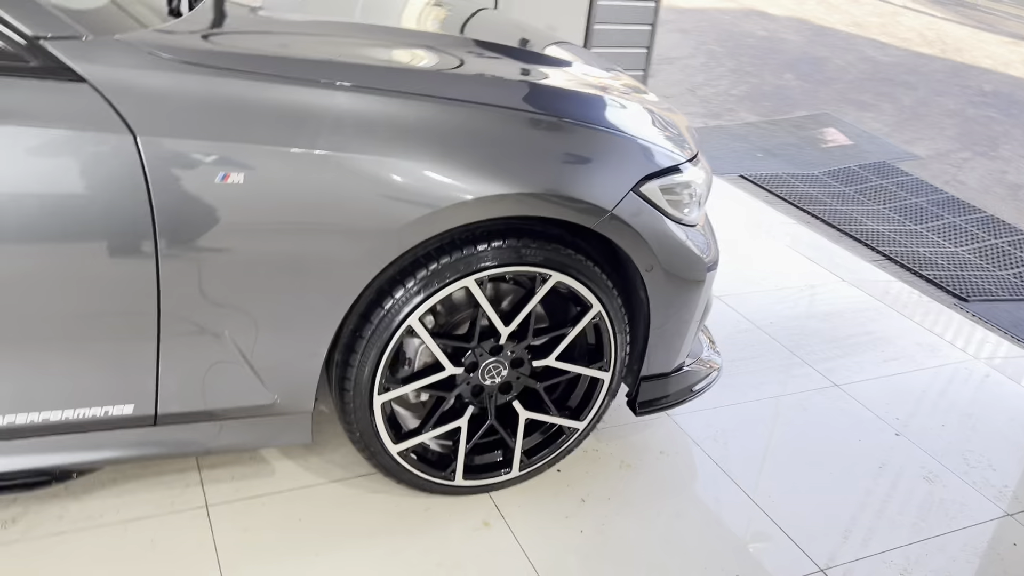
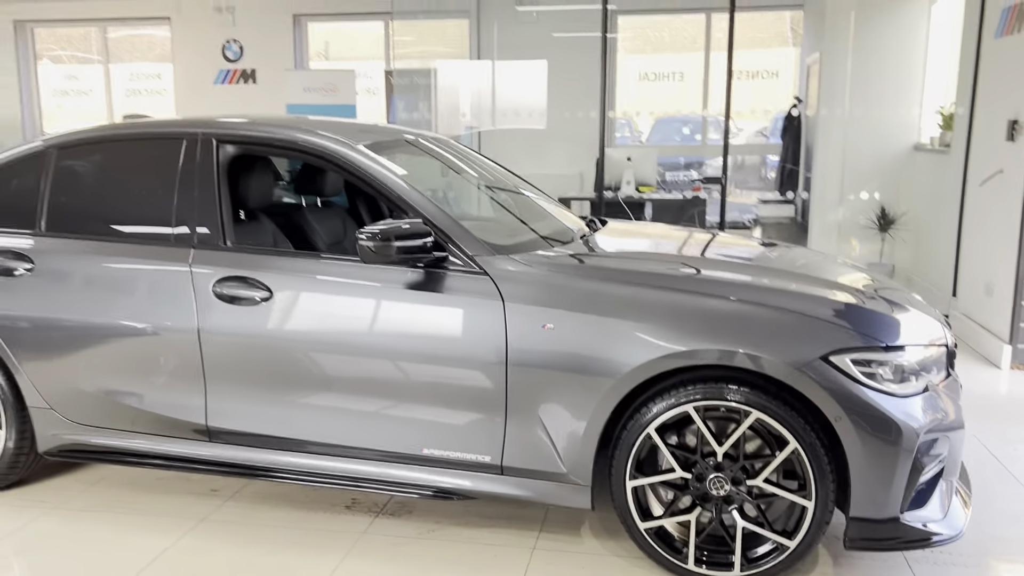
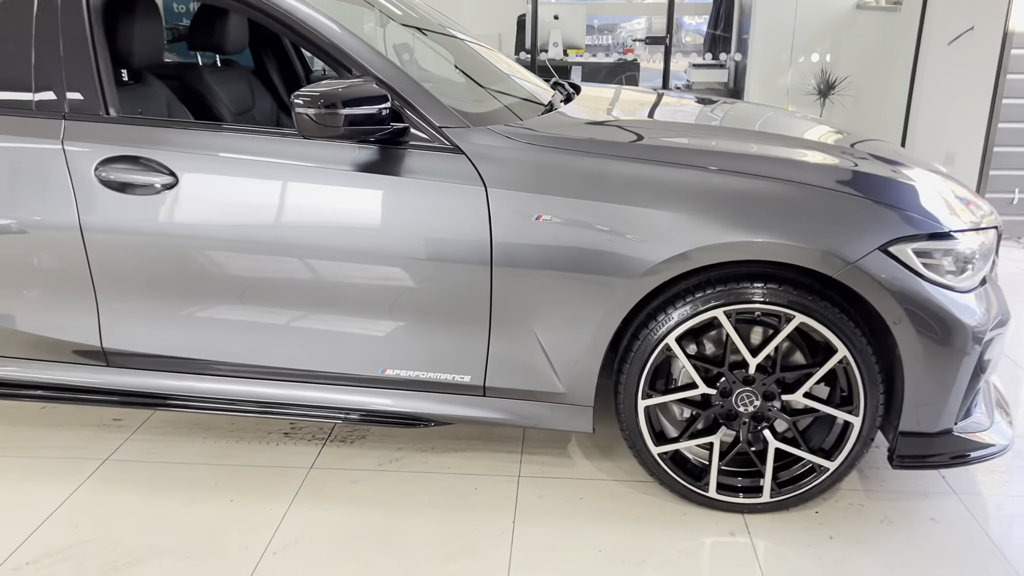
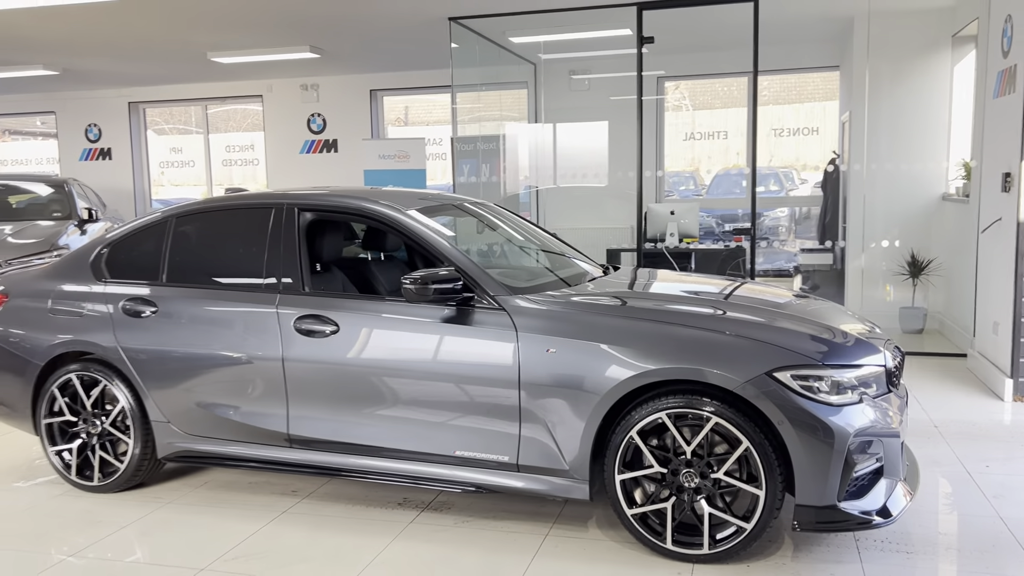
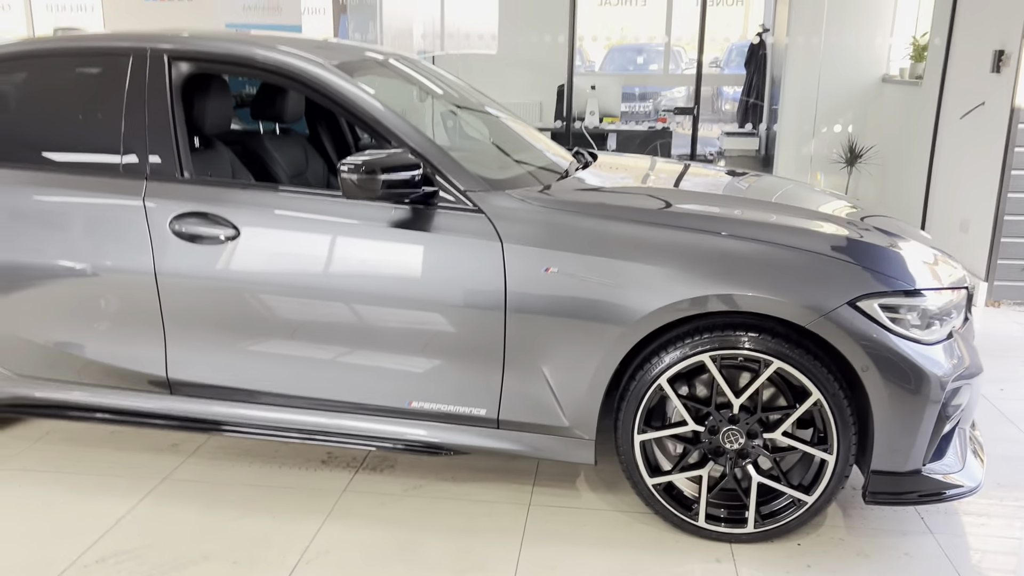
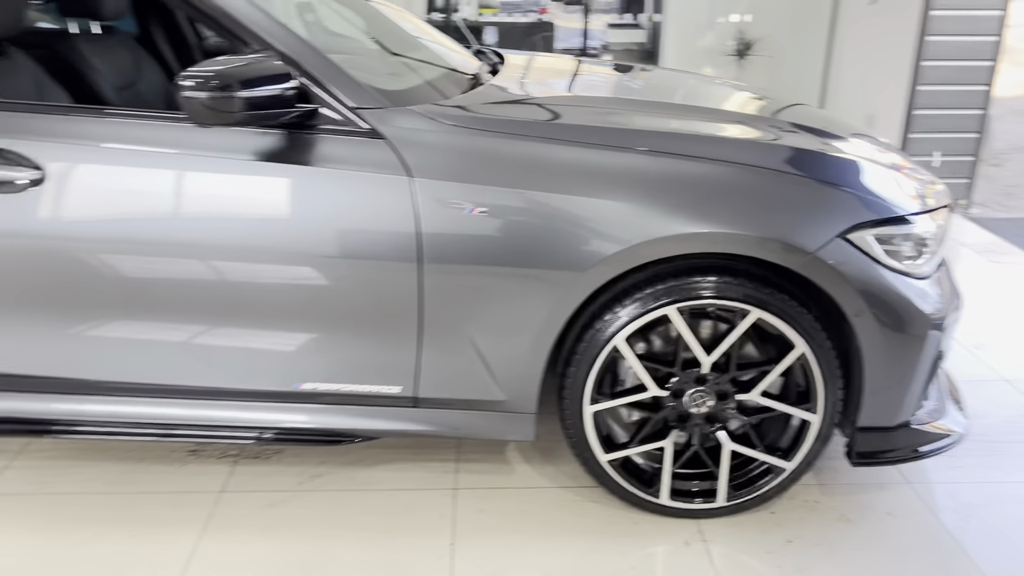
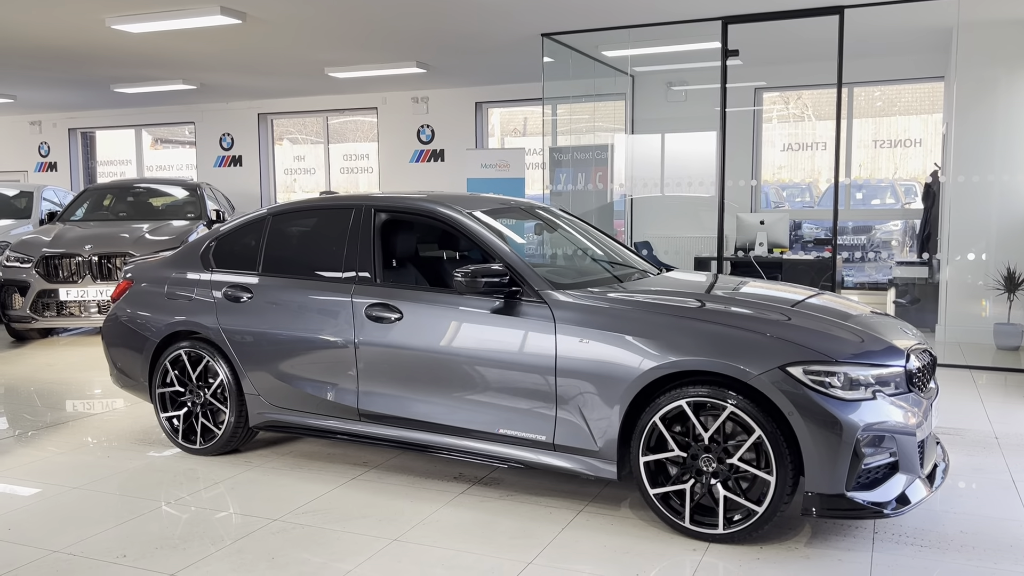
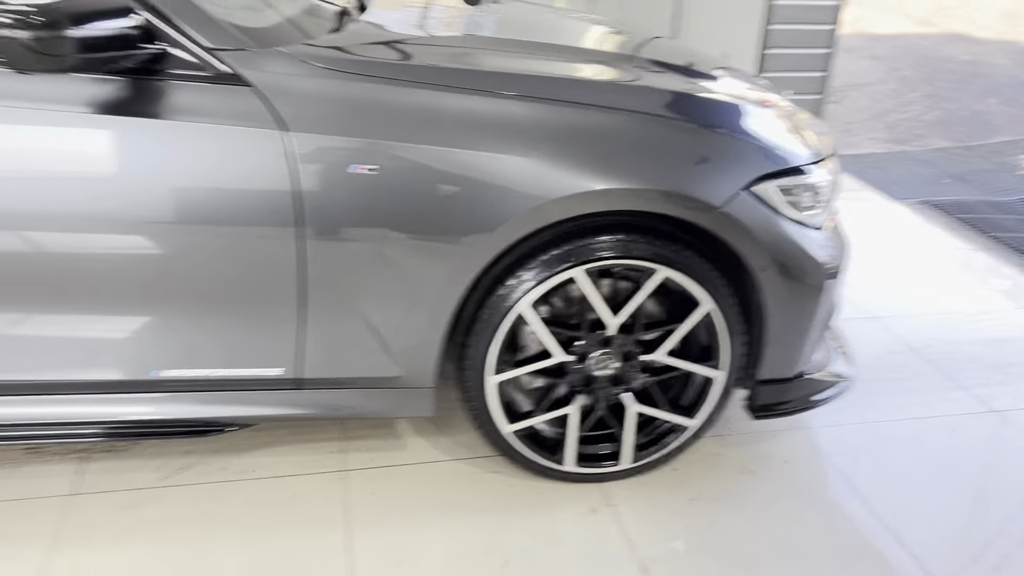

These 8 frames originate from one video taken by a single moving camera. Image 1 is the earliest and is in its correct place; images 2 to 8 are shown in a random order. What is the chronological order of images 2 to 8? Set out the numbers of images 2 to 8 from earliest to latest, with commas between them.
8, 6, 3, 5, 2, 4, 7
